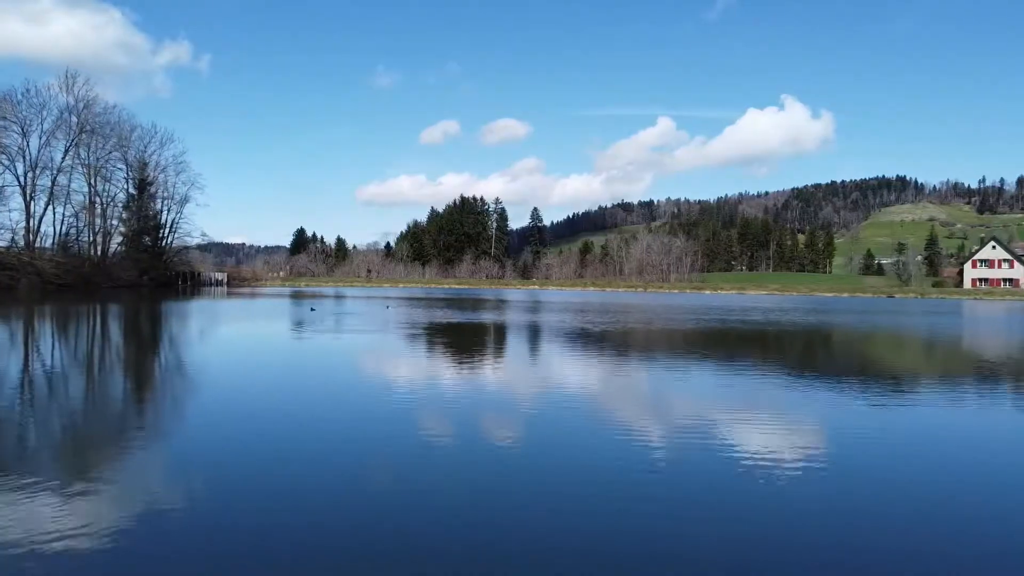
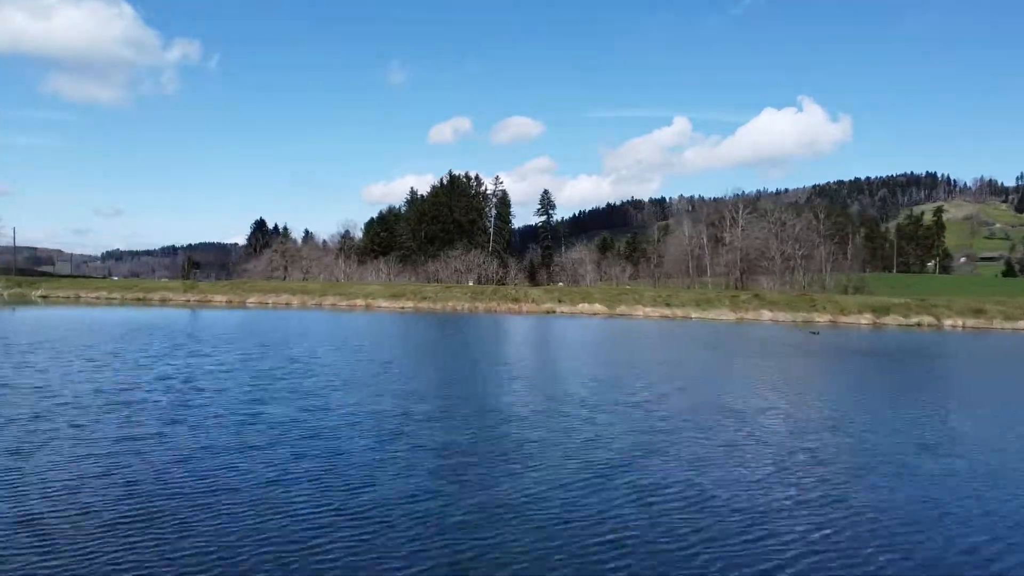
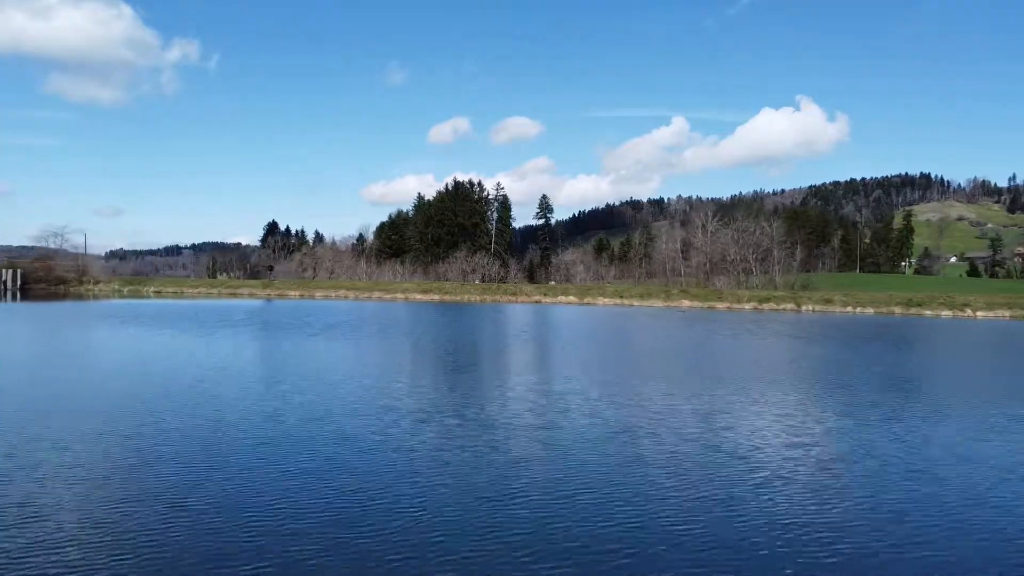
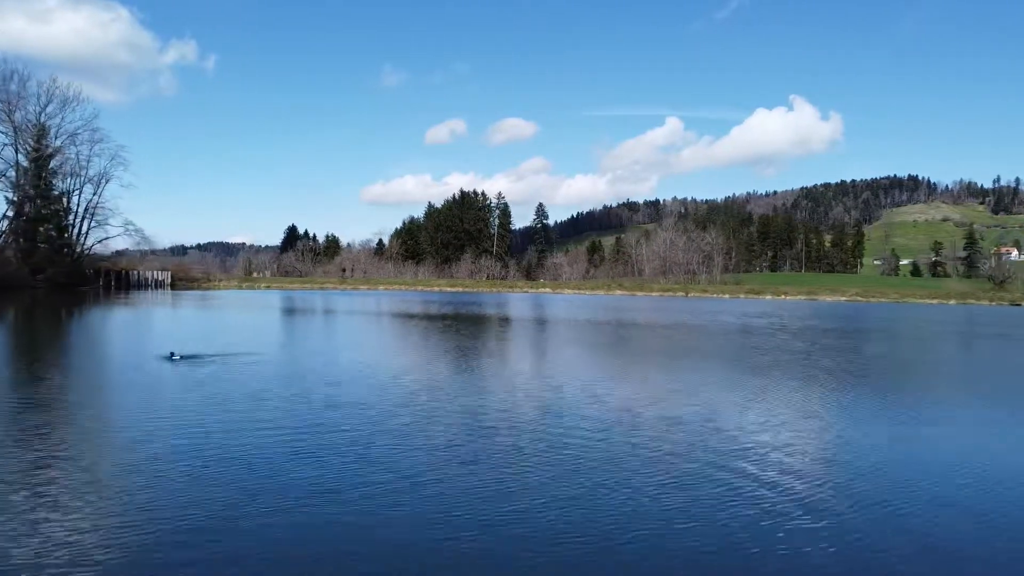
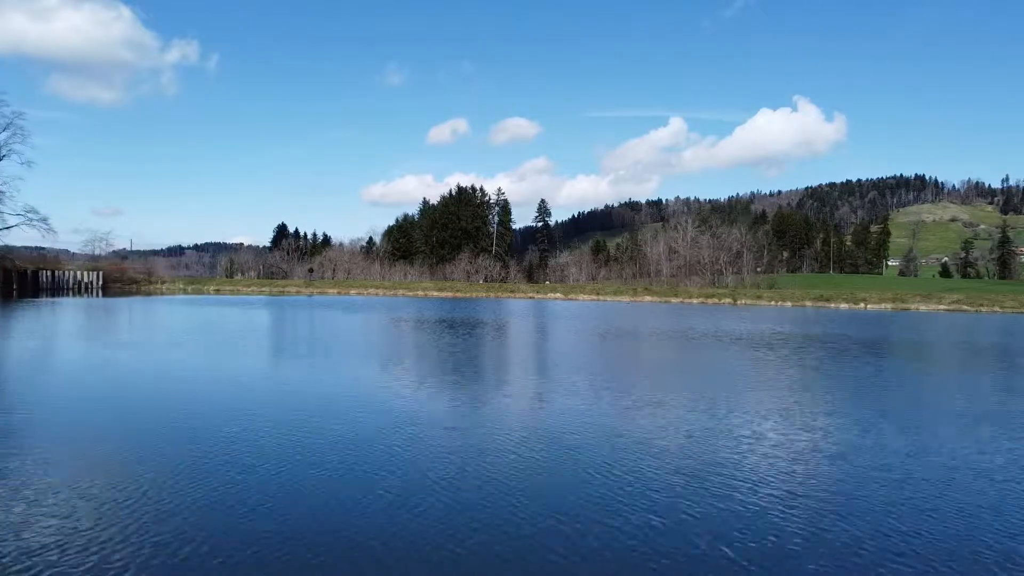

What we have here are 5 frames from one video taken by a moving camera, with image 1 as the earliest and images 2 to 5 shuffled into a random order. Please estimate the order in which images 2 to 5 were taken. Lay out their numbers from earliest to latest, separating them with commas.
4, 5, 3, 2
